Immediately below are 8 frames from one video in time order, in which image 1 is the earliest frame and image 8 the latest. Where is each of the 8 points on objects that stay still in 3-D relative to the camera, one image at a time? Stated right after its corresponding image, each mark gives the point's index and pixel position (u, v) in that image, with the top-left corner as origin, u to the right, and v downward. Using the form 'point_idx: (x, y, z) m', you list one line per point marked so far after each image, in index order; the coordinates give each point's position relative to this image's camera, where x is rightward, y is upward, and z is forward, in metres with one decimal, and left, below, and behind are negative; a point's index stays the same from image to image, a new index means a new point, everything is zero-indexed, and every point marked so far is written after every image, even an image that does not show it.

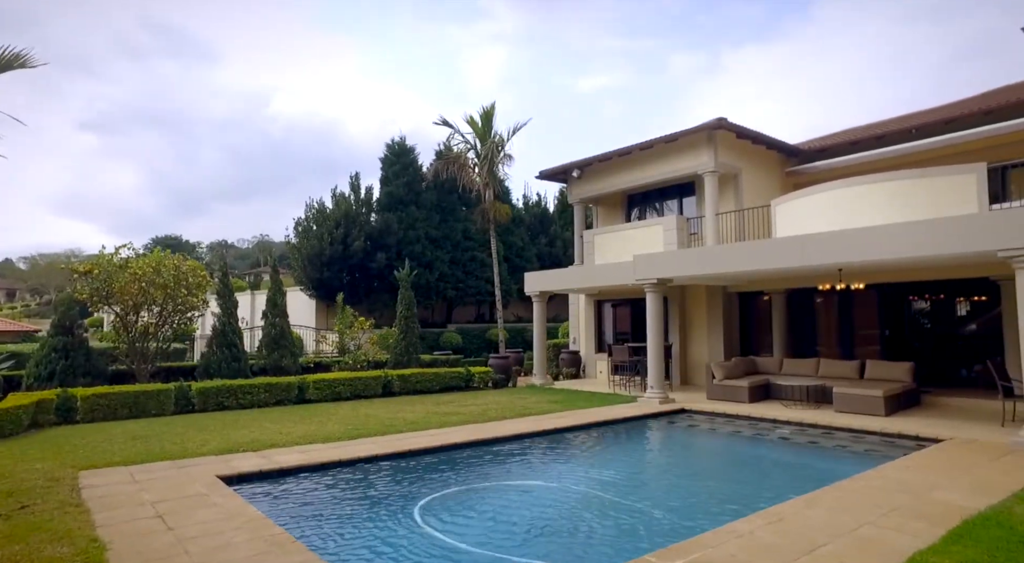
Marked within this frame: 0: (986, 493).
0: (+5.3, -2.3, +7.1) m
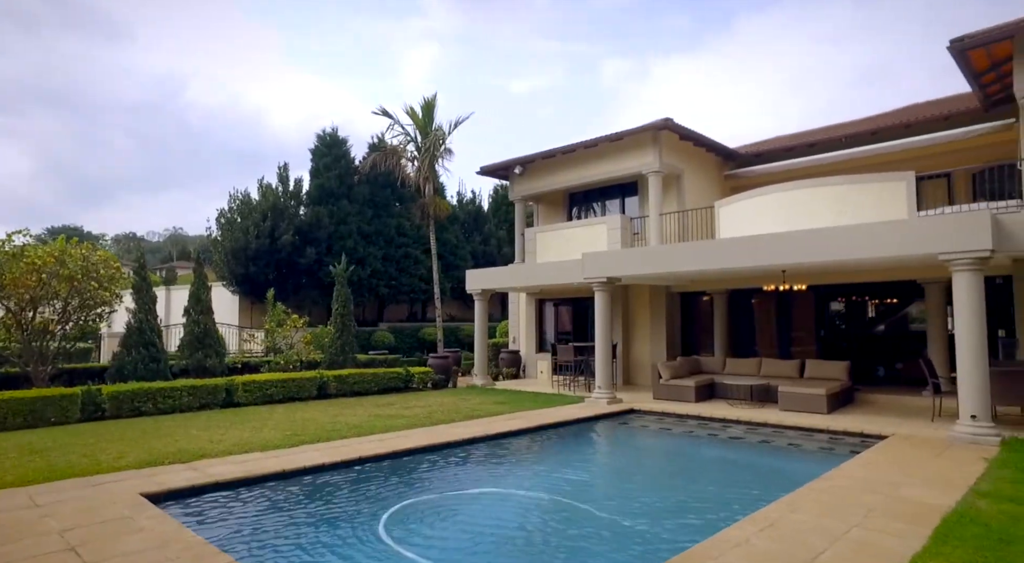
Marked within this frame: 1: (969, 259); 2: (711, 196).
0: (+5.0, -2.3, +7.2) m
1: (+7.8, +0.4, +10.7) m
2: (+6.1, +2.6, +19.7) m
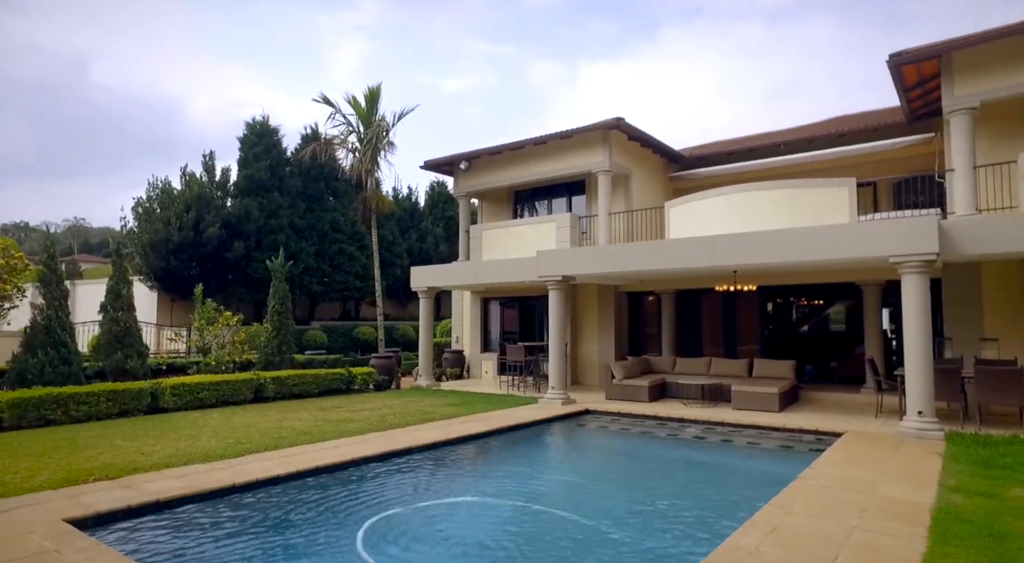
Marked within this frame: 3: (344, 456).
0: (+4.7, -2.4, +7.4) m
1: (+7.2, +0.3, +11.2) m
2: (+4.5, +2.6, +19.9) m
3: (-2.5, -2.6, +9.7) m
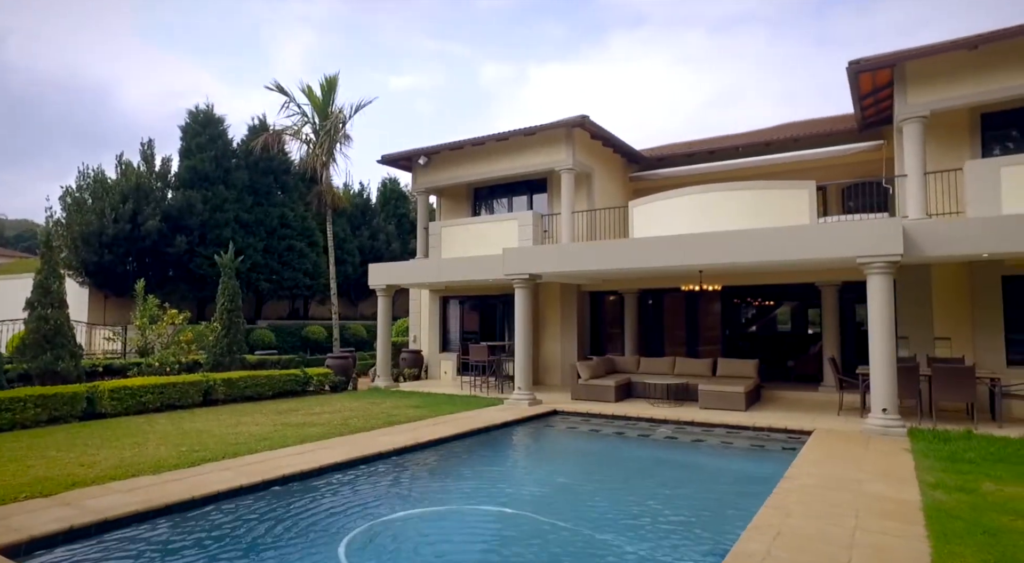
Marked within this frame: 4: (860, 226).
0: (+4.6, -2.3, +7.5) m
1: (+6.7, +0.3, +11.5) m
2: (+3.2, +2.6, +20.0) m
3: (-2.8, -2.6, +9.2) m
4: (+6.4, +1.0, +11.7) m
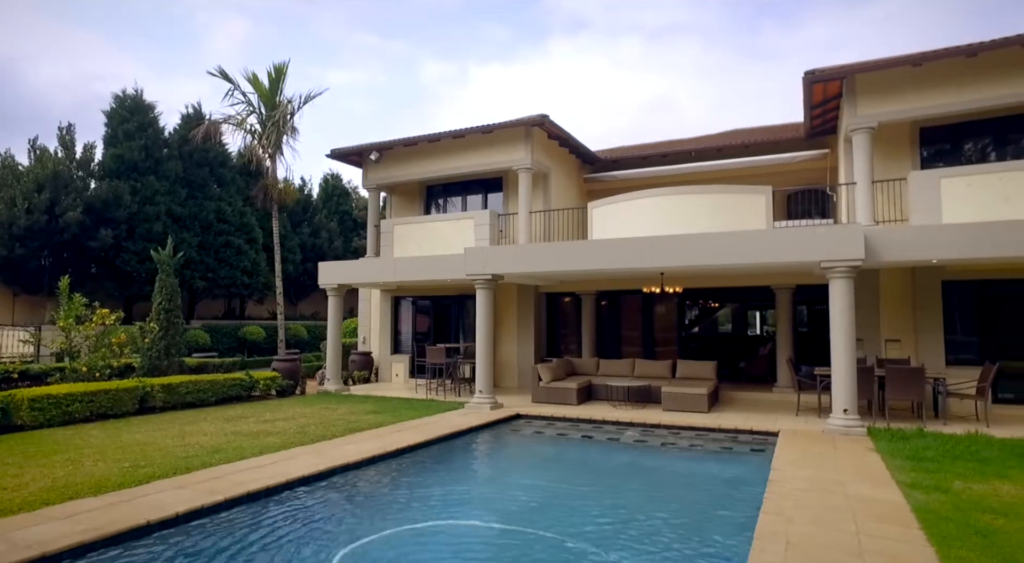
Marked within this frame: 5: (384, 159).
0: (+4.4, -2.4, +7.6) m
1: (+6.2, +0.3, +11.9) m
2: (+1.8, +2.6, +19.9) m
3: (-3.2, -2.6, +8.6) m
4: (+5.8, +0.9, +12.1) m
5: (-3.9, +3.7, +19.6) m
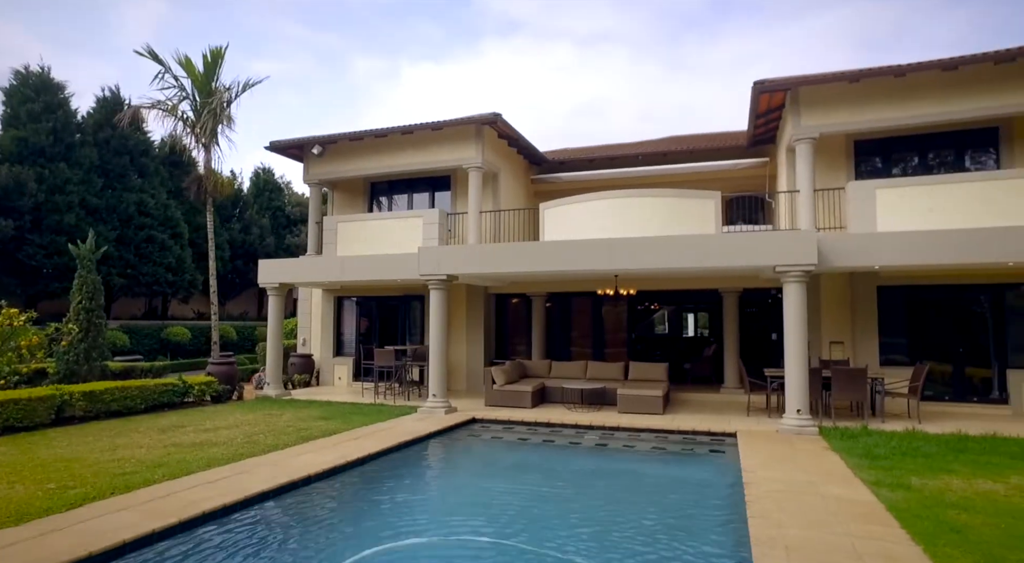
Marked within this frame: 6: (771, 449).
0: (+4.1, -2.5, +7.9) m
1: (+5.4, +0.2, +12.3) m
2: (+0.2, +2.5, +19.8) m
3: (-3.5, -2.5, +7.9) m
4: (+5.1, +0.9, +12.4) m
5: (-5.4, +3.7, +18.8) m
6: (+3.9, -2.6, +9.8) m
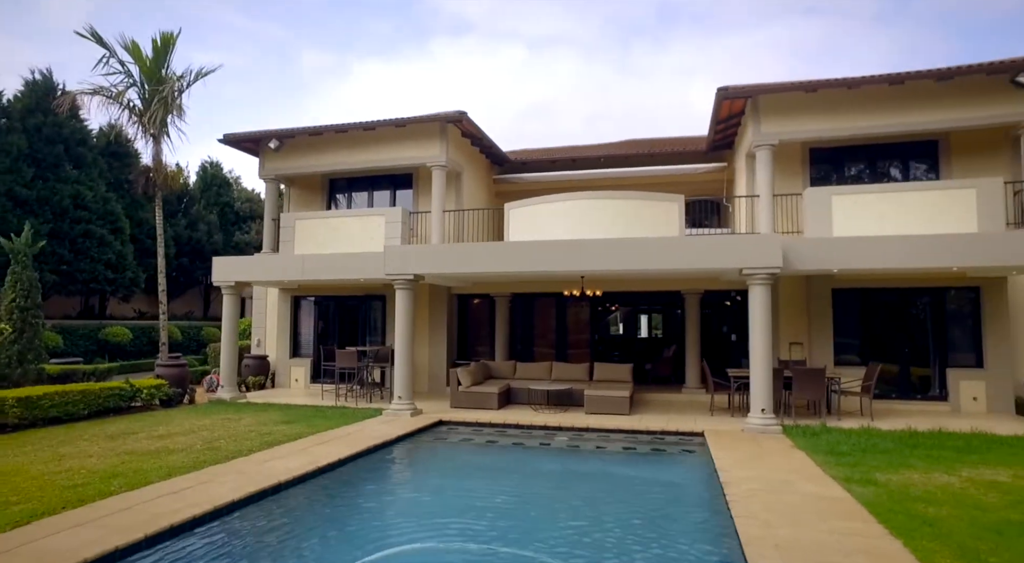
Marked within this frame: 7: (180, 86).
0: (+3.9, -2.5, +8.1) m
1: (+4.8, +0.1, +12.6) m
2: (-0.9, +2.5, +19.6) m
3: (-3.7, -2.5, +7.5) m
4: (+4.5, +0.8, +12.7) m
5: (-6.4, +3.8, +18.2) m
6: (+3.5, -2.6, +10.0) m
7: (-10.3, +5.9, +19.6) m
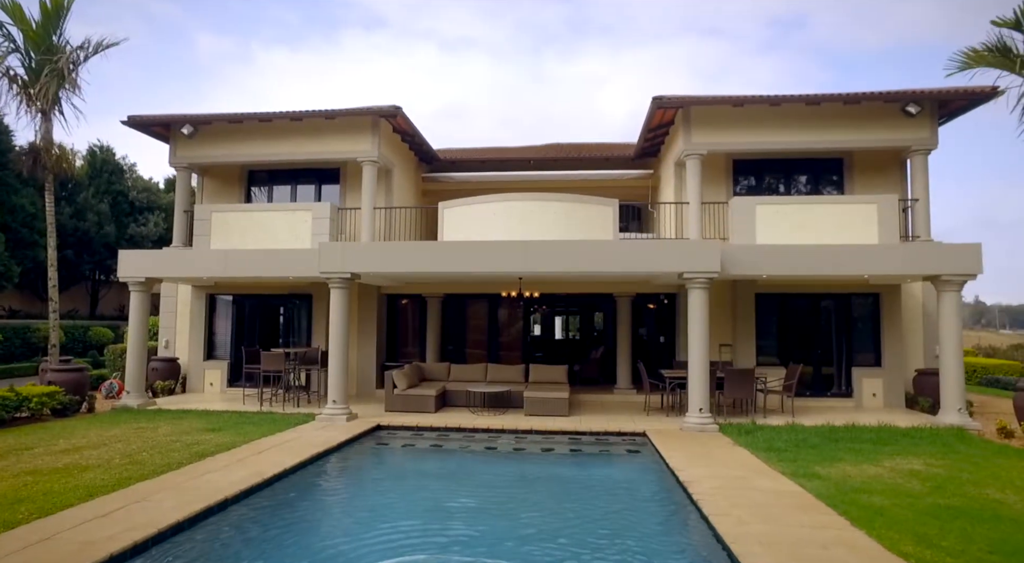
0: (+3.4, -2.6, +8.5) m
1: (+3.7, +0.1, +13.1) m
2: (-3.0, +2.5, +19.2) m
3: (-4.0, -2.5, +6.7) m
4: (+3.4, +0.8, +13.1) m
5: (-8.2, +3.9, +16.9) m
6: (+2.8, -2.6, +10.3) m
7: (-12.3, +6.1, +17.7) m
